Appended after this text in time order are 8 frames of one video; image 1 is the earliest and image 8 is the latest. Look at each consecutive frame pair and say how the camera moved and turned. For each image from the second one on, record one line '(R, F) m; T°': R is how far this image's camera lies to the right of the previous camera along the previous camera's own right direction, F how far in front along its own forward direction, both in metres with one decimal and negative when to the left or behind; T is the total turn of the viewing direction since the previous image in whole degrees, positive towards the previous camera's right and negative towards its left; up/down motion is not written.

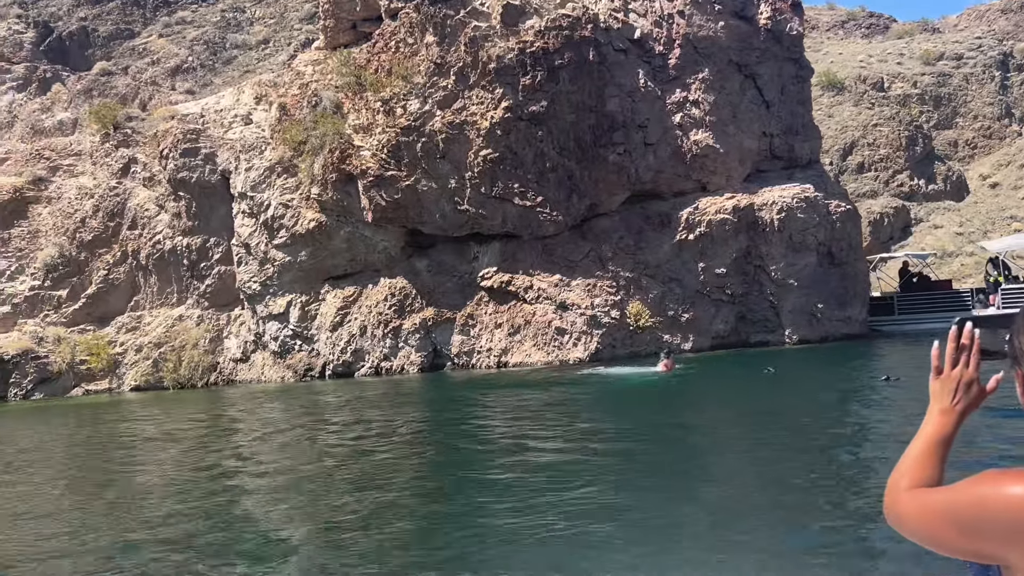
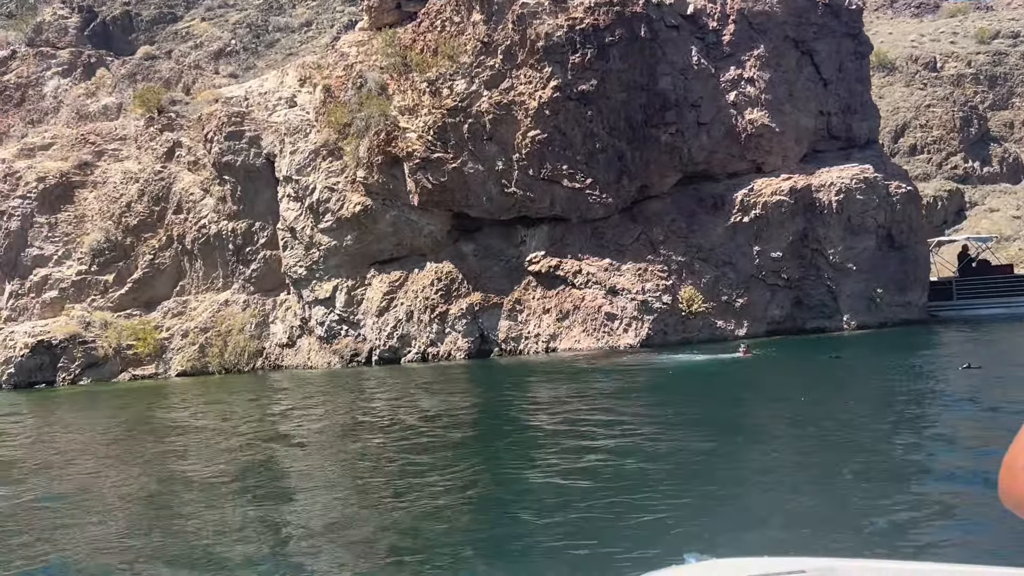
(-0.4, +0.7) m; -2°
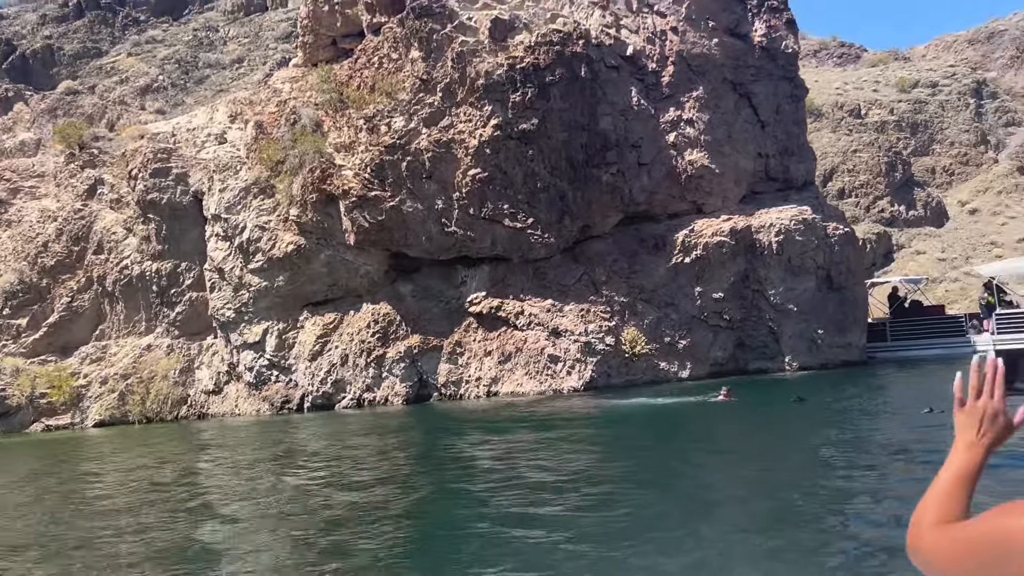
(-0.1, +0.8) m; +4°
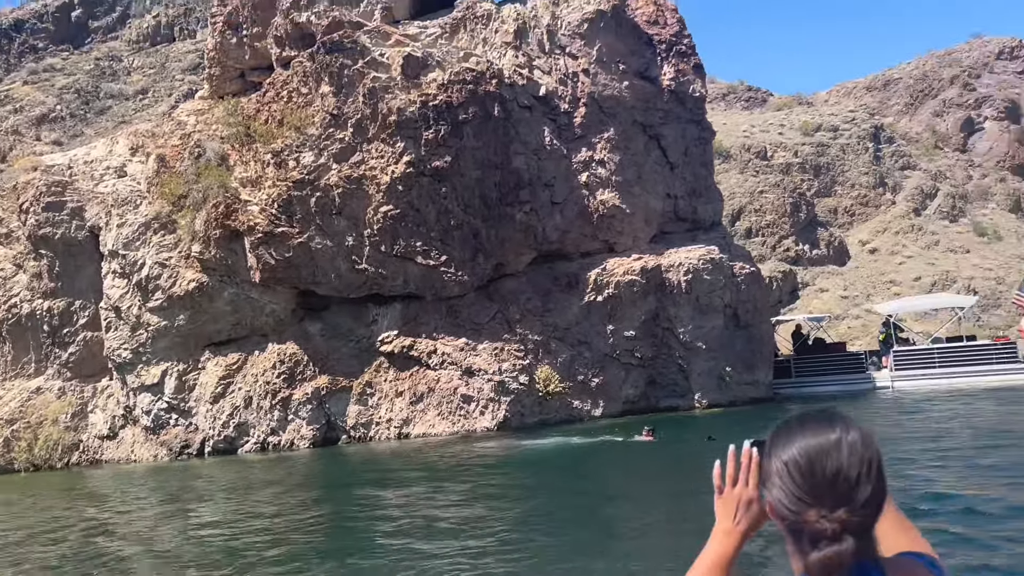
(+0.2, +0.3) m; +5°
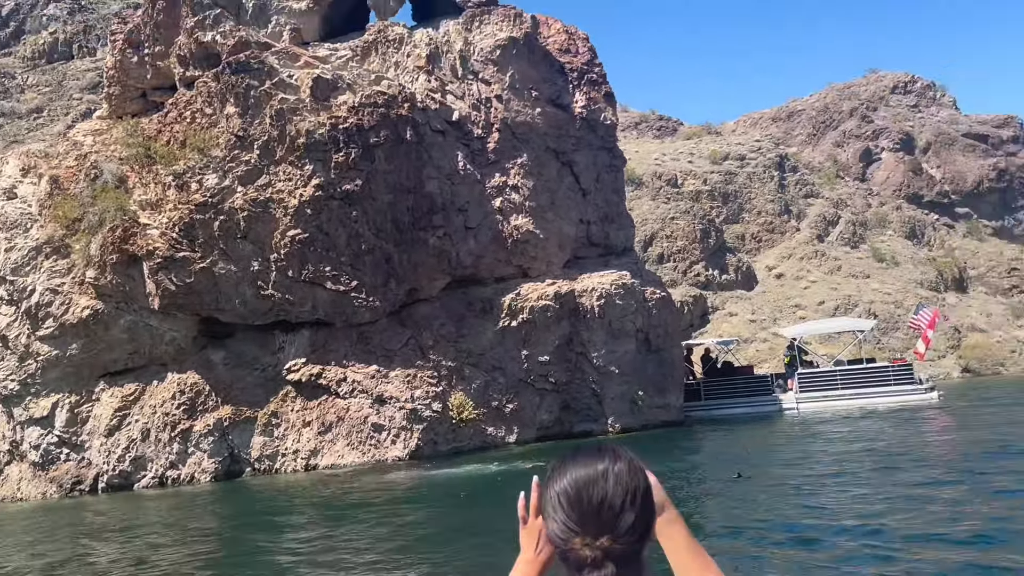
(+0.1, +0.3) m; +5°
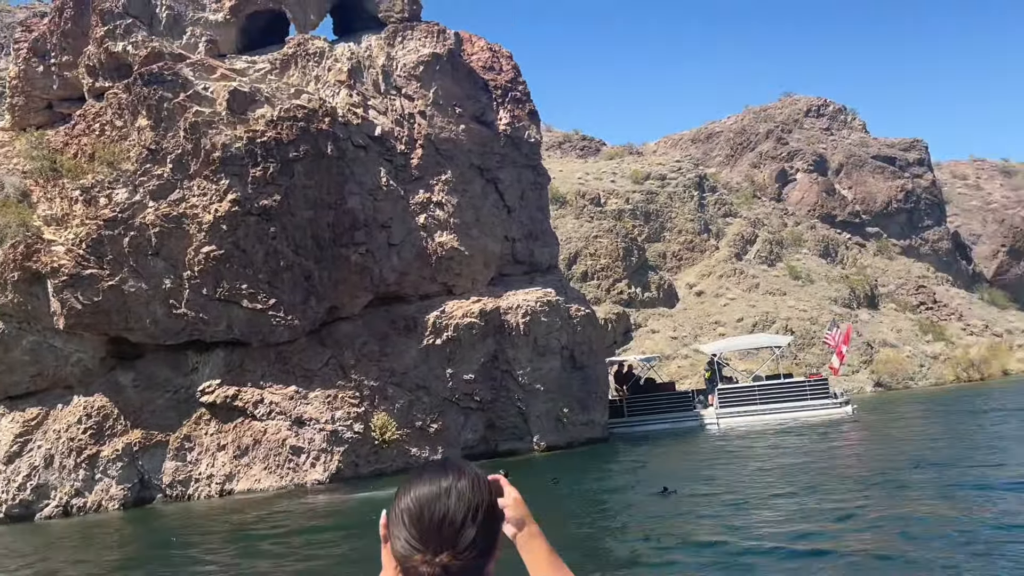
(0.0, +0.3) m; +5°
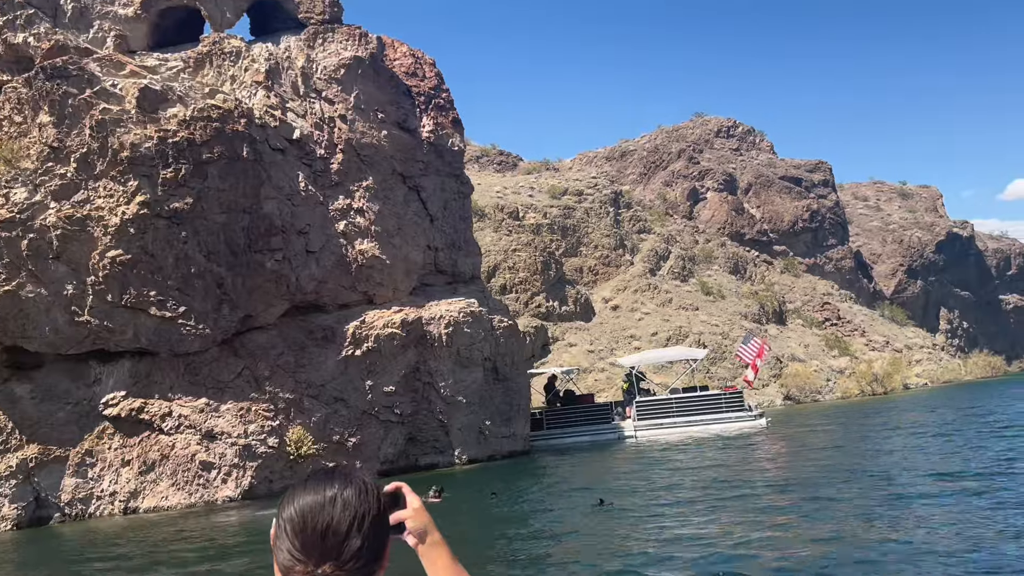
(-0.3, +0.5) m; +5°
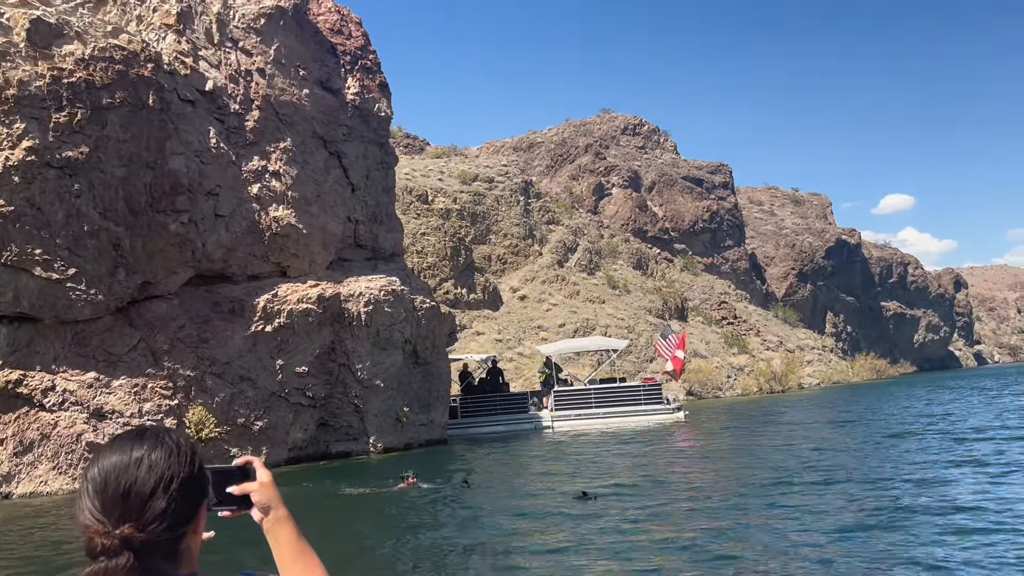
(-1.0, +1.8) m; +7°
